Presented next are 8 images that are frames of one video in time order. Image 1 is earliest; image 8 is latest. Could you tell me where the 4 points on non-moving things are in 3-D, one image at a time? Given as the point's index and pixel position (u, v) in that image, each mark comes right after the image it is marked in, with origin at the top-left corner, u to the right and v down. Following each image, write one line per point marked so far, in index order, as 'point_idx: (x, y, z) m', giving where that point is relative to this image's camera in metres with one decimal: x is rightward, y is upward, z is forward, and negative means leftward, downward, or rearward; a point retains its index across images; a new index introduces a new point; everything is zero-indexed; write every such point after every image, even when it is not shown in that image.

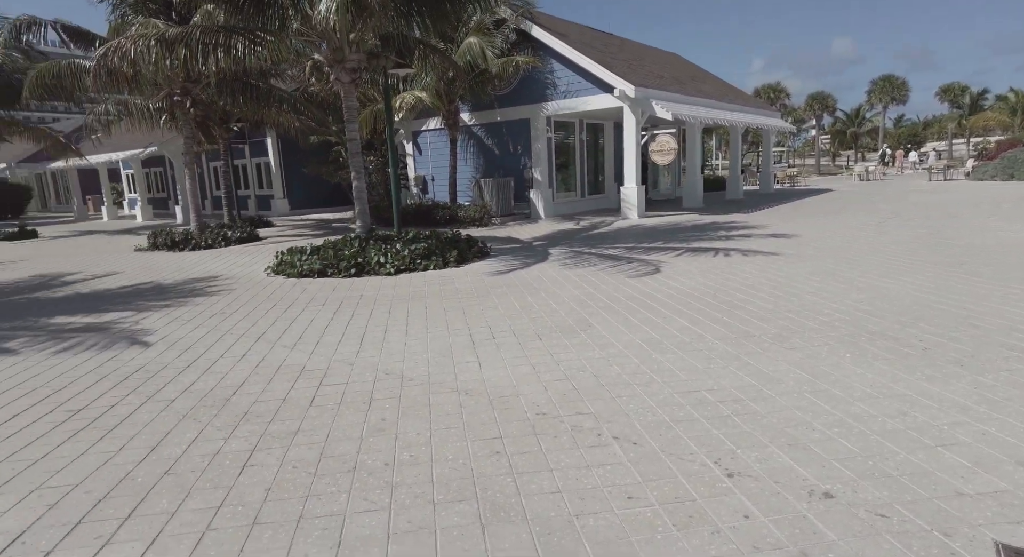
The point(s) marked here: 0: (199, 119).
0: (-9.1, +4.6, +17.6) m
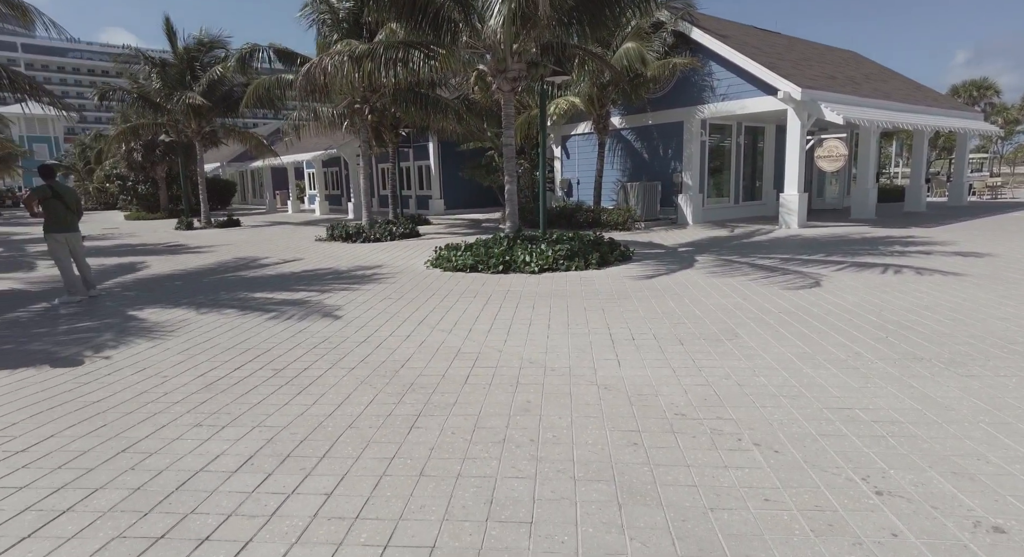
0: (-4.4, +4.9, +19.5) m
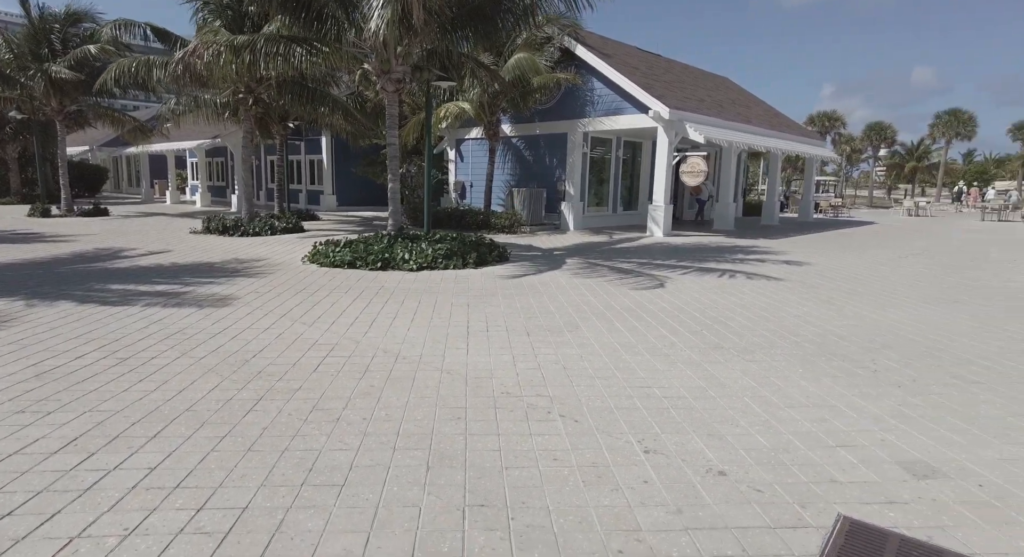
0: (-8.0, +5.1, +18.9) m
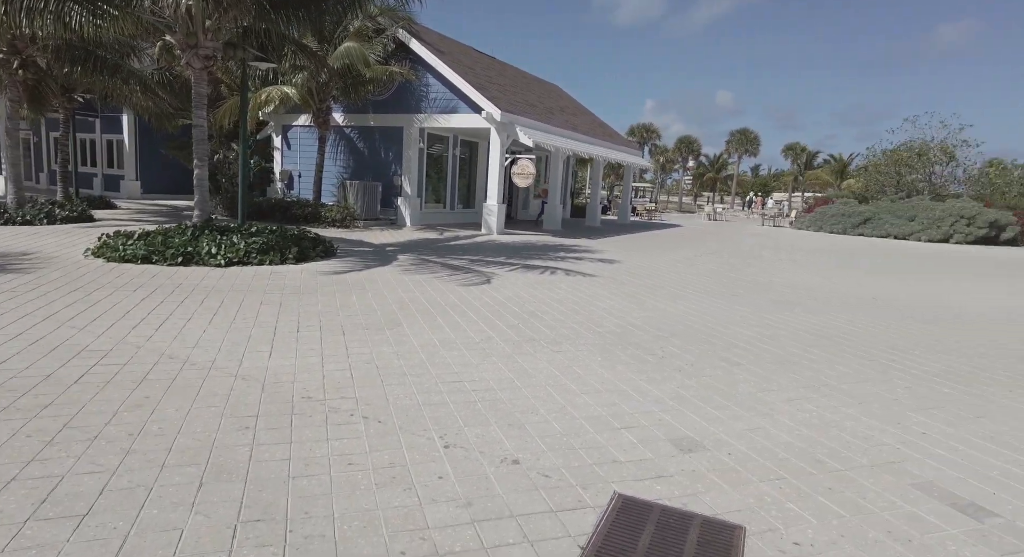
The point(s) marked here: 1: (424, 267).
0: (-12.8, +5.2, +16.1) m
1: (-1.7, +0.2, +11.7) m
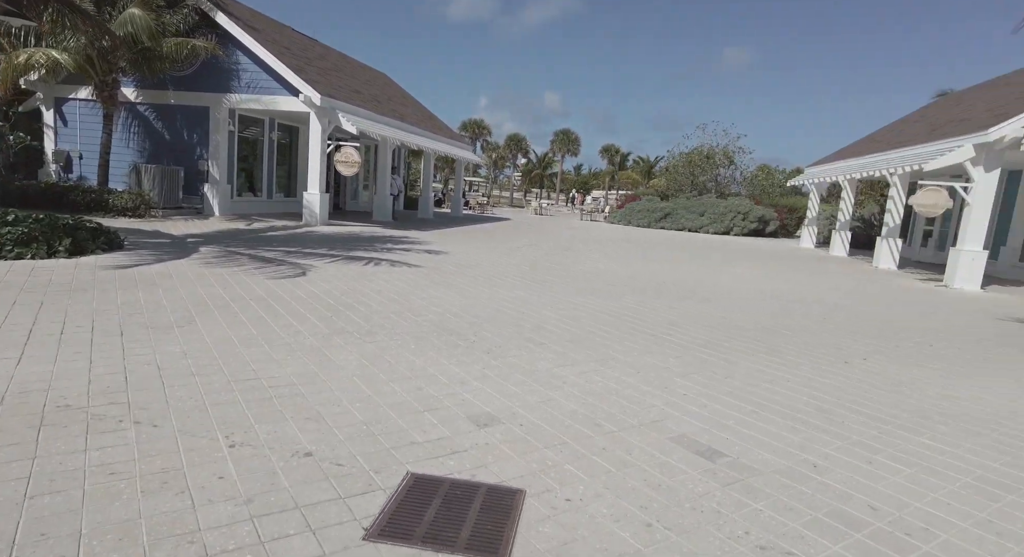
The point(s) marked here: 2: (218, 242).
0: (-17.0, +5.1, +12.0) m
1: (-5.0, +0.3, +10.8) m
2: (-6.5, +0.8, +13.3) m
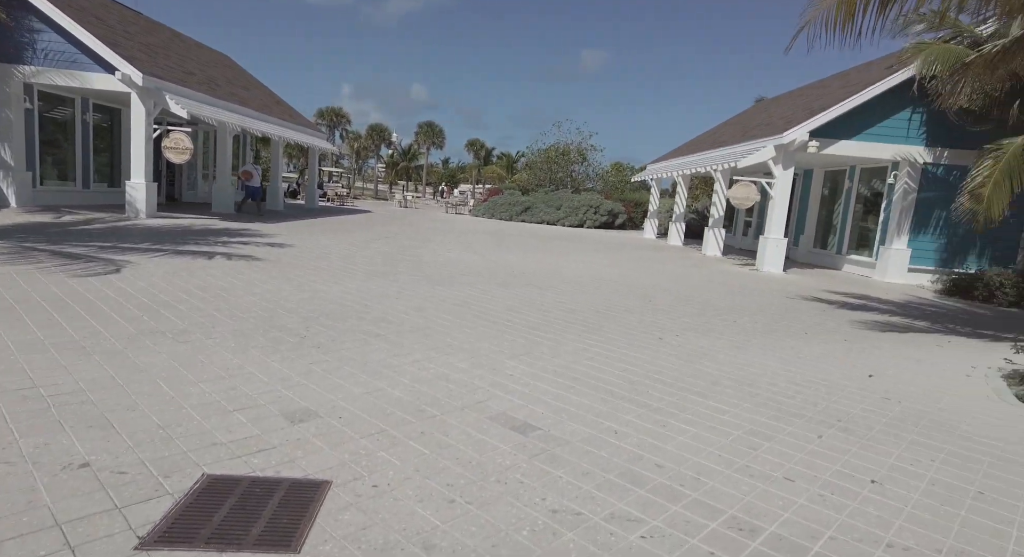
0: (-19.6, +4.8, +7.9) m
1: (-7.6, +0.3, +9.4) m
2: (-9.6, +0.8, +11.6) m
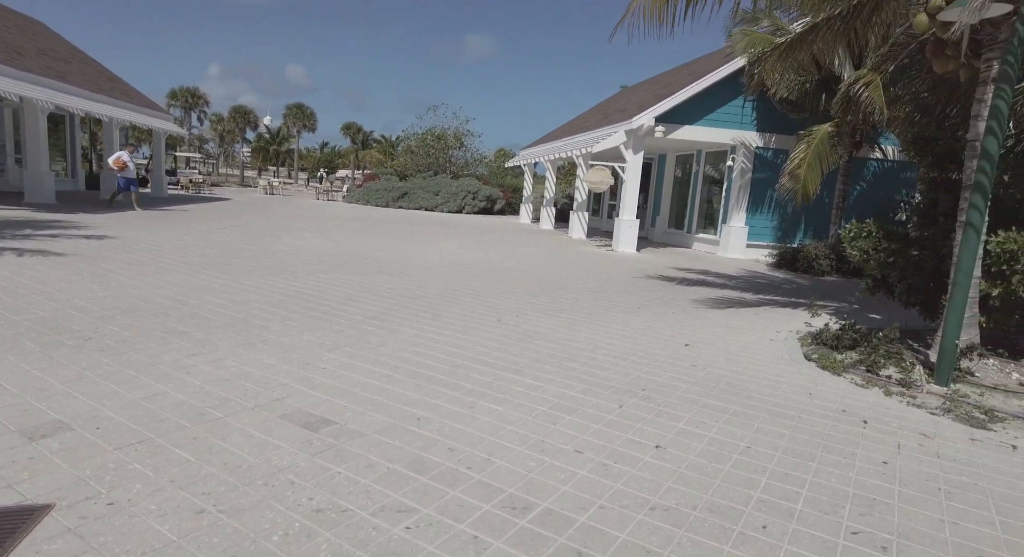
0: (-21.5, +4.2, +3.8) m
1: (-9.7, +0.3, +7.7) m
2: (-12.1, +0.7, +9.4) m
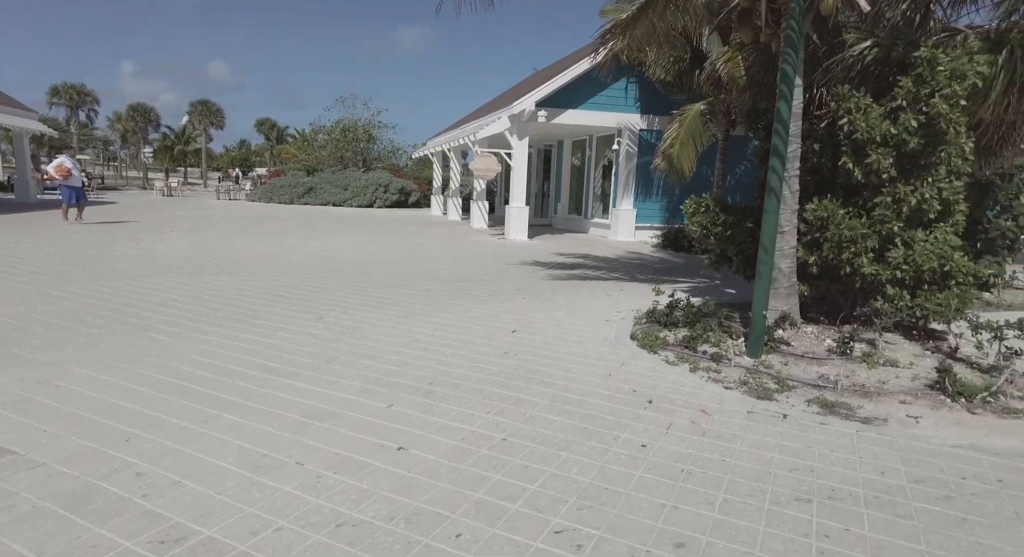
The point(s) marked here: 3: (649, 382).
0: (-23.0, +3.1, +1.0) m
1: (-11.6, -0.2, +6.2) m
2: (-14.2, +0.1, +7.6) m
3: (+1.0, -0.8, +4.4) m
